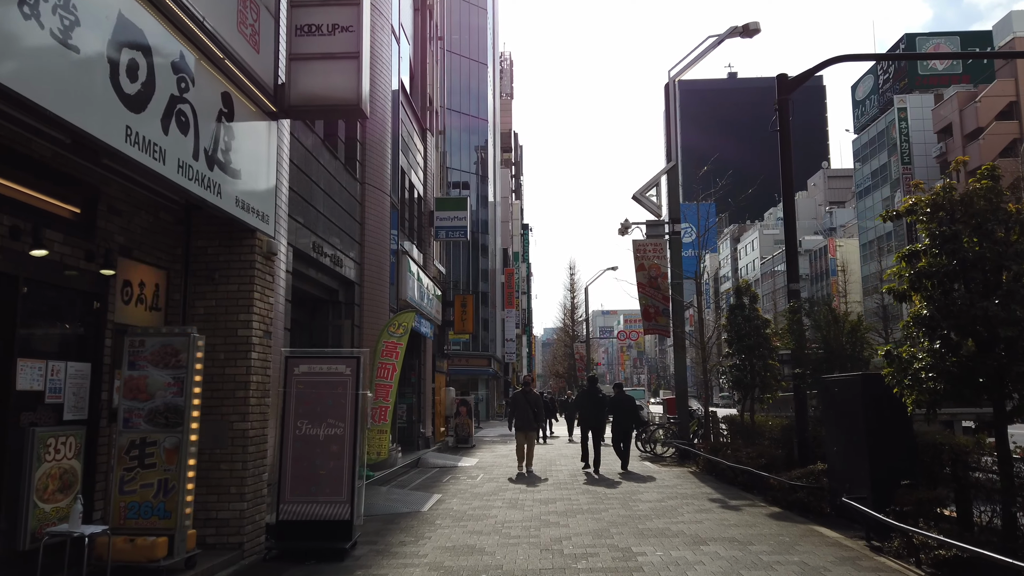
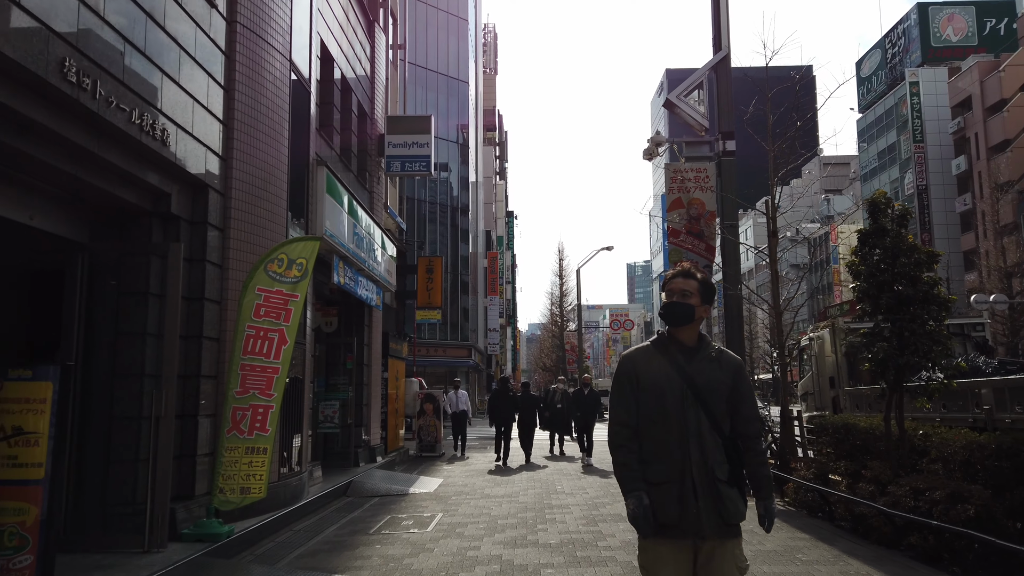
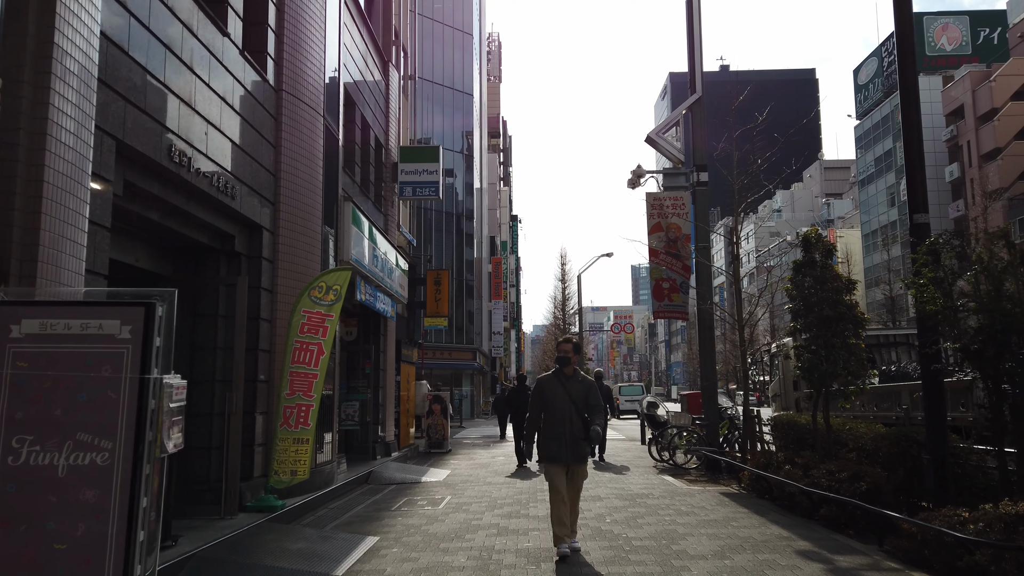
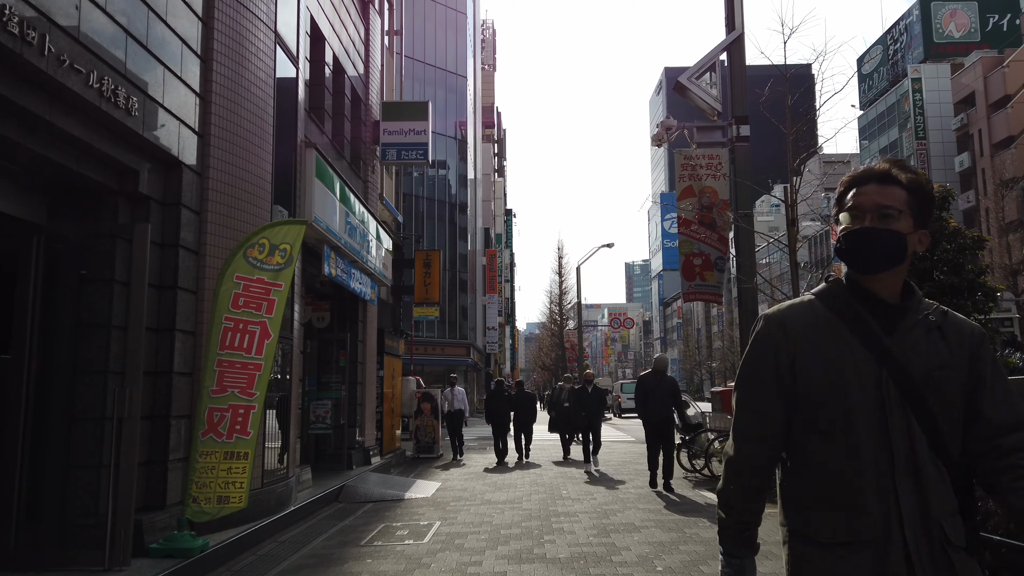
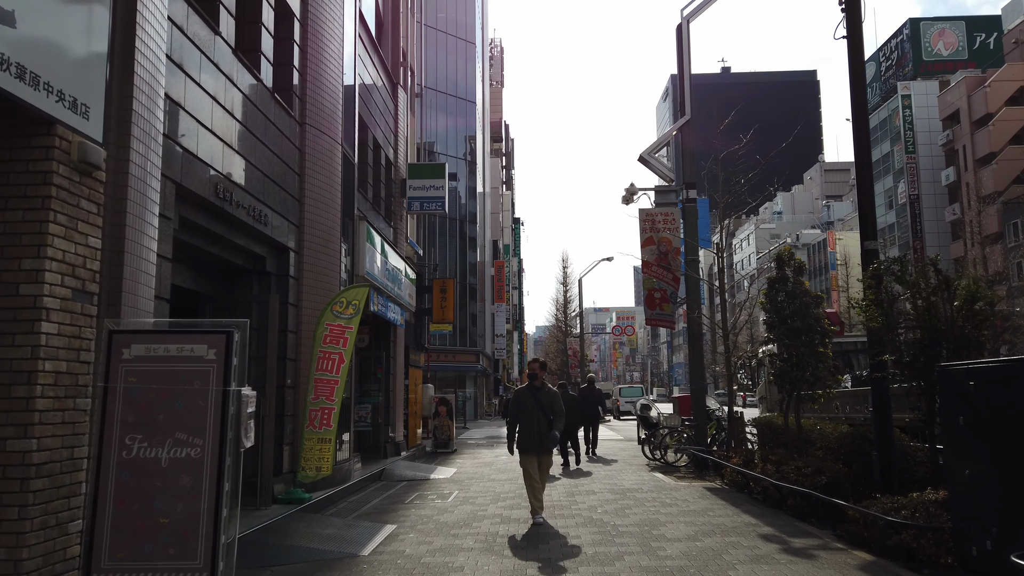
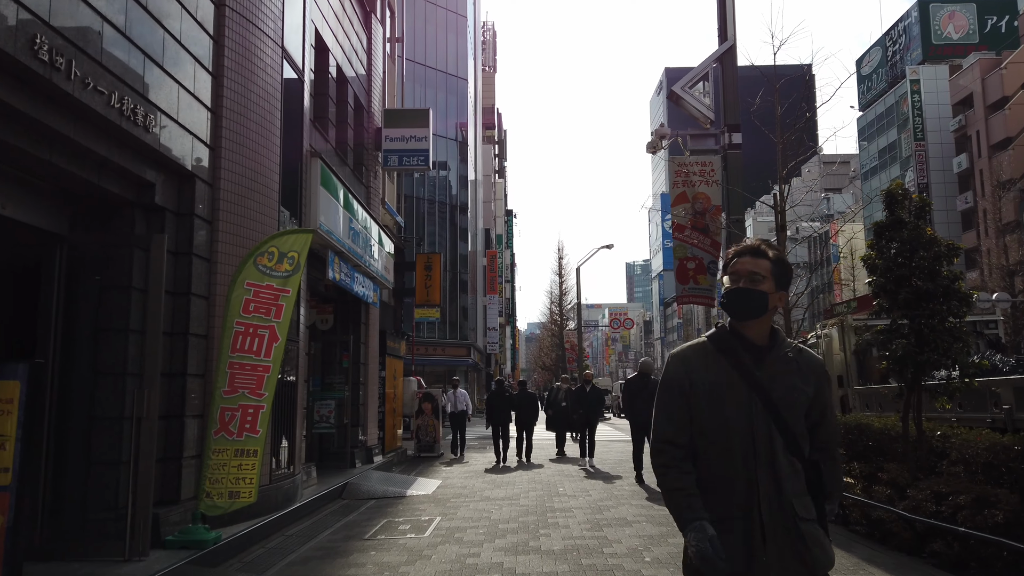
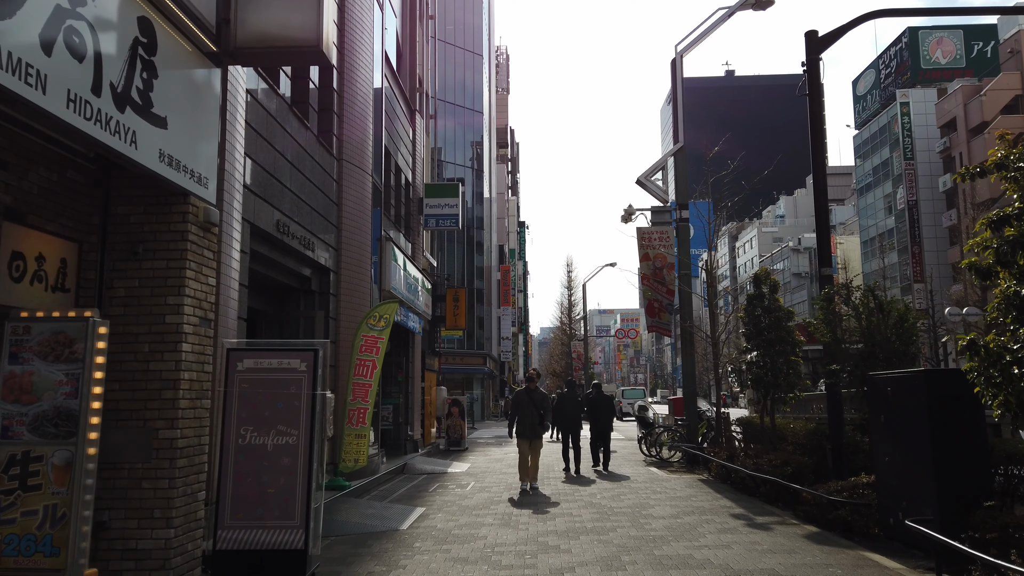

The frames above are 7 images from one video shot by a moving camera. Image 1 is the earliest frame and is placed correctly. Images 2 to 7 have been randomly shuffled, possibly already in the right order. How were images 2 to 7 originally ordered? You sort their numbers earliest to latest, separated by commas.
7, 5, 3, 2, 6, 4
